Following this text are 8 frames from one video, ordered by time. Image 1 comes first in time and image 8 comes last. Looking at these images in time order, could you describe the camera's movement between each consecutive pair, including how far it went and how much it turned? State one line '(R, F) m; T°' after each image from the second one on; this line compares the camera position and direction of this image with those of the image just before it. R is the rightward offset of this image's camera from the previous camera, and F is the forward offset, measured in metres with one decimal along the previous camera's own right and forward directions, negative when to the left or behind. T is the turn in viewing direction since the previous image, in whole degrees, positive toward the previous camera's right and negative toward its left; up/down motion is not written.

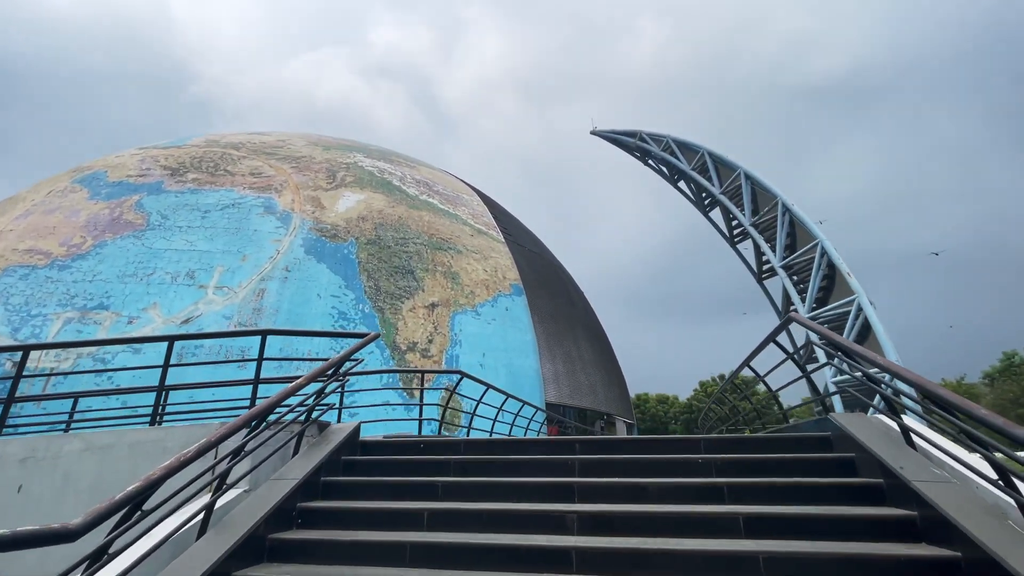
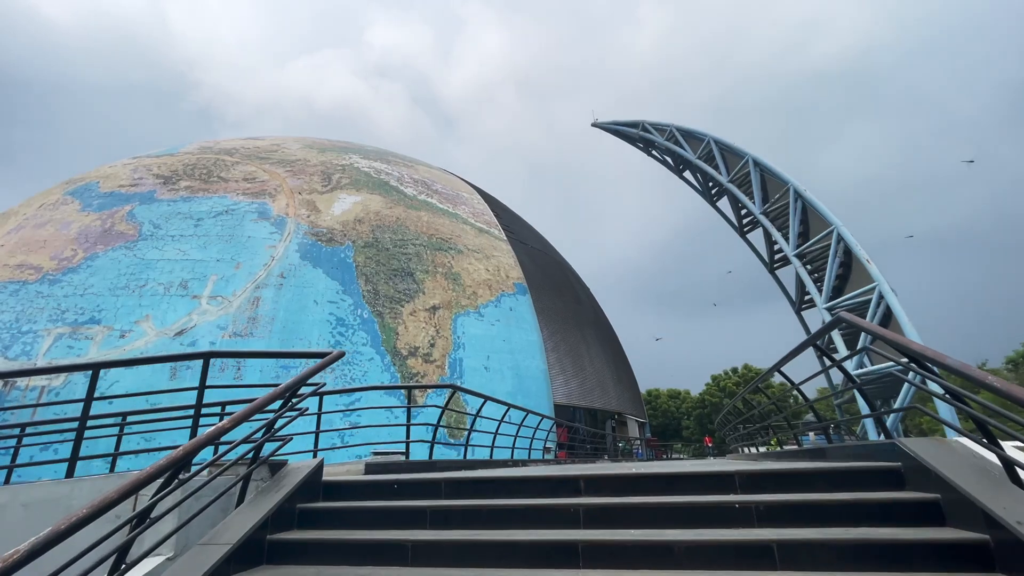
(+0.1, +0.5) m; -1°
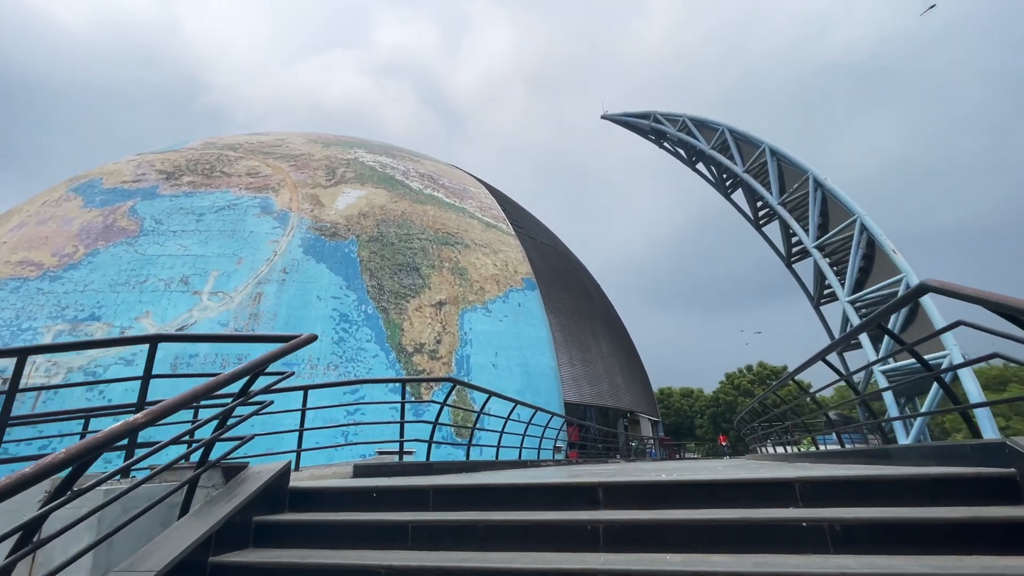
(0.0, +0.4) m; -1°
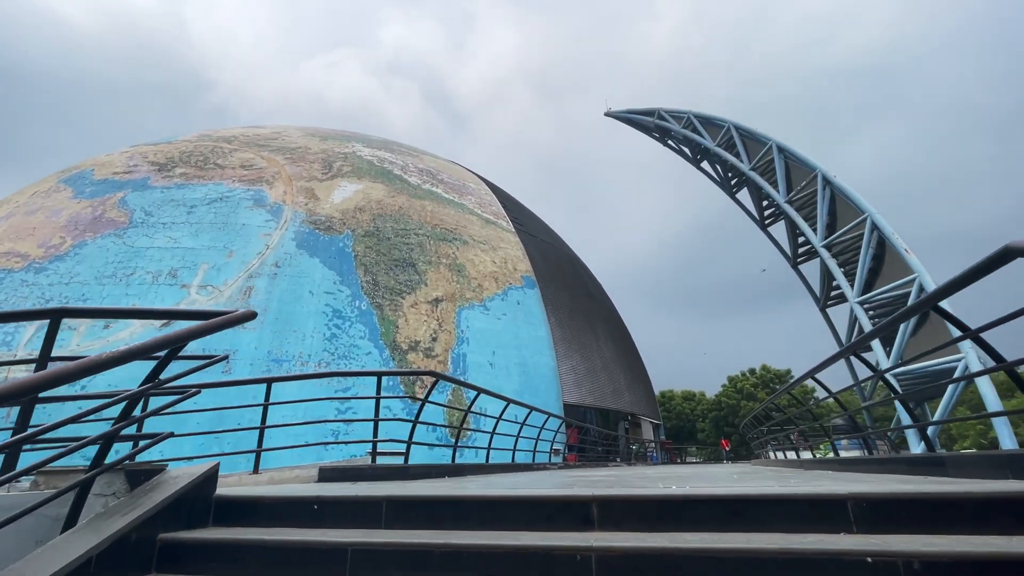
(+0.1, +0.4) m; 0°
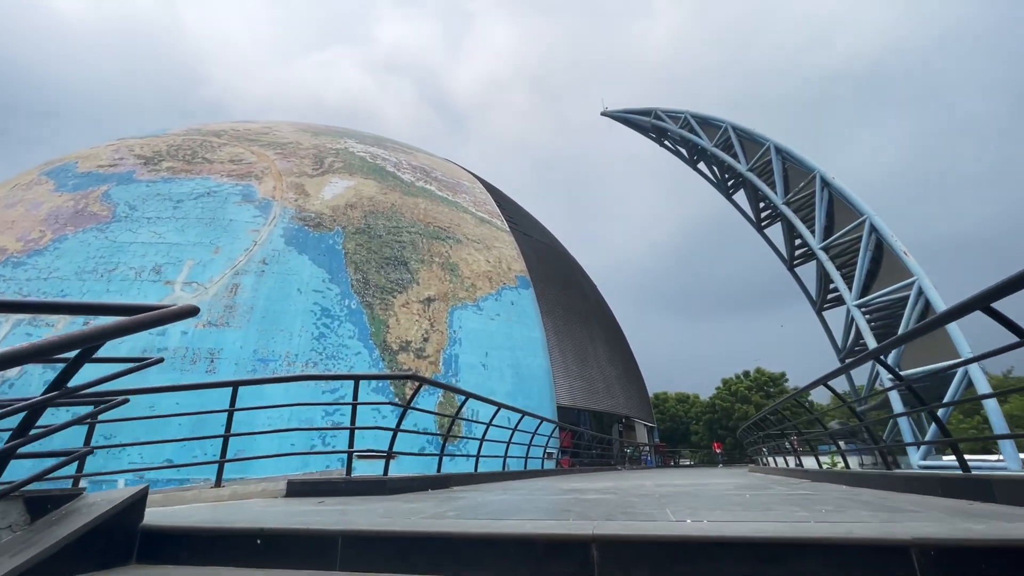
(0.0, +0.3) m; +1°
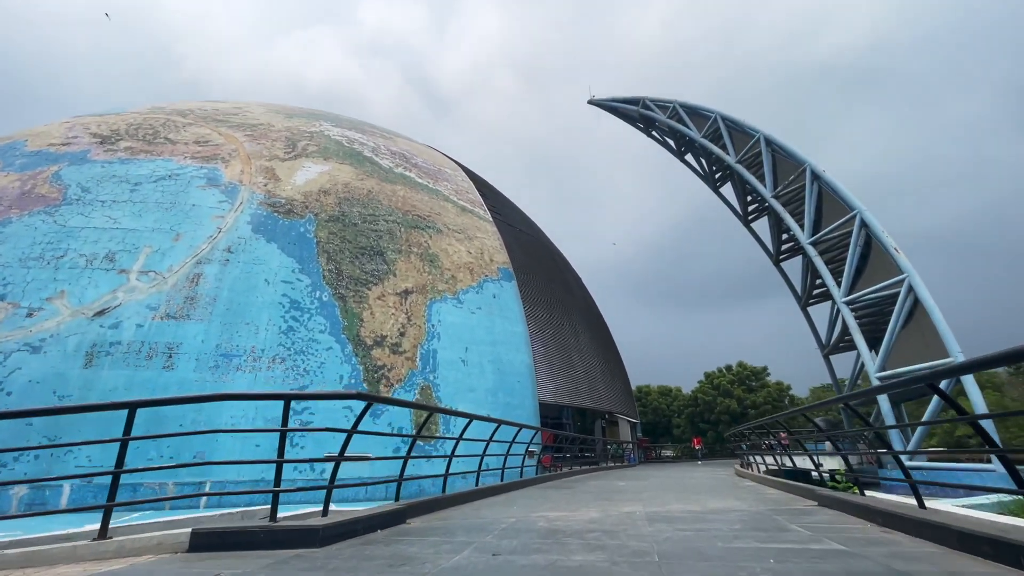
(+0.1, +0.6) m; +2°
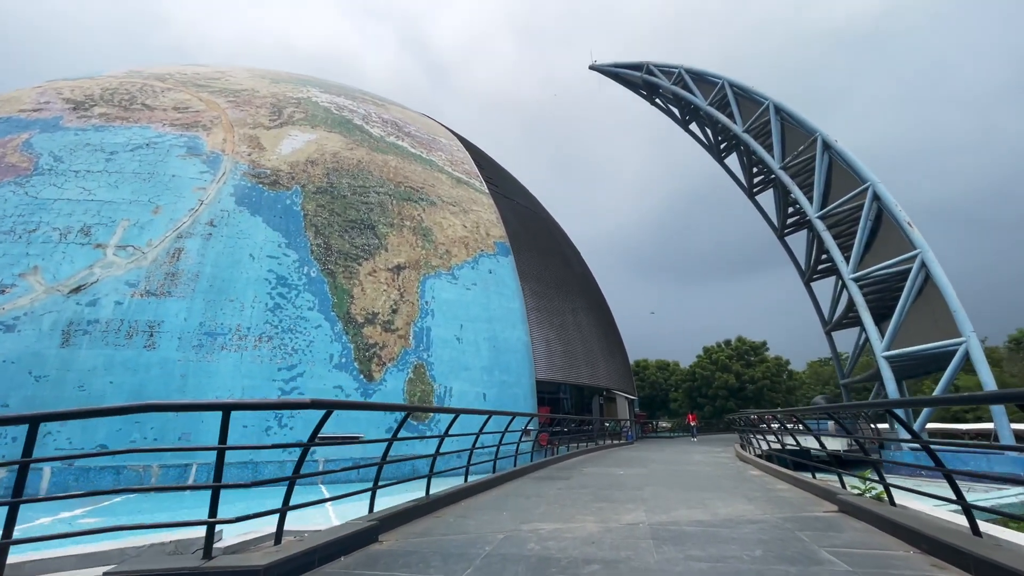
(0.0, +0.5) m; 0°
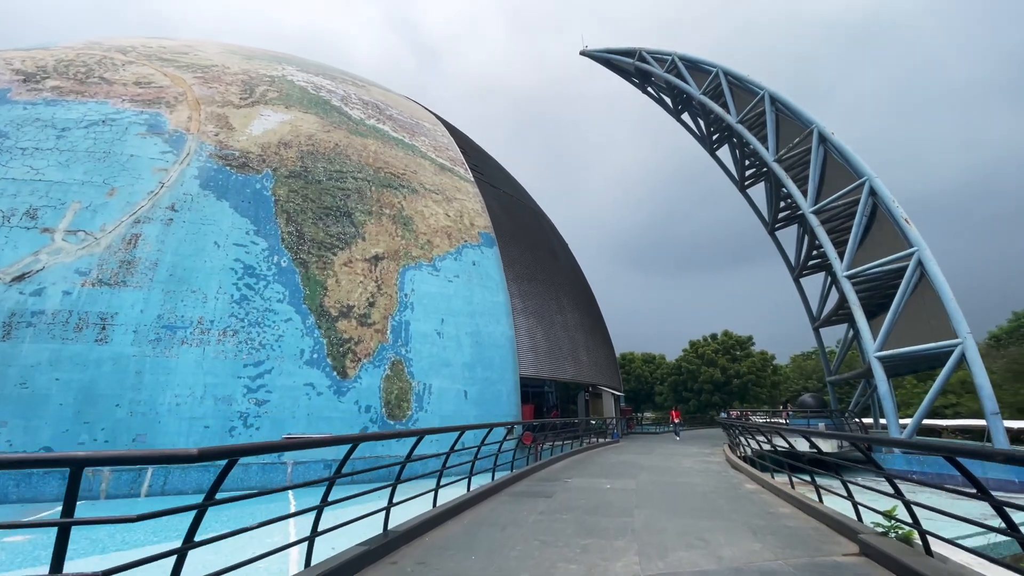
(0.0, +0.6) m; +1°
